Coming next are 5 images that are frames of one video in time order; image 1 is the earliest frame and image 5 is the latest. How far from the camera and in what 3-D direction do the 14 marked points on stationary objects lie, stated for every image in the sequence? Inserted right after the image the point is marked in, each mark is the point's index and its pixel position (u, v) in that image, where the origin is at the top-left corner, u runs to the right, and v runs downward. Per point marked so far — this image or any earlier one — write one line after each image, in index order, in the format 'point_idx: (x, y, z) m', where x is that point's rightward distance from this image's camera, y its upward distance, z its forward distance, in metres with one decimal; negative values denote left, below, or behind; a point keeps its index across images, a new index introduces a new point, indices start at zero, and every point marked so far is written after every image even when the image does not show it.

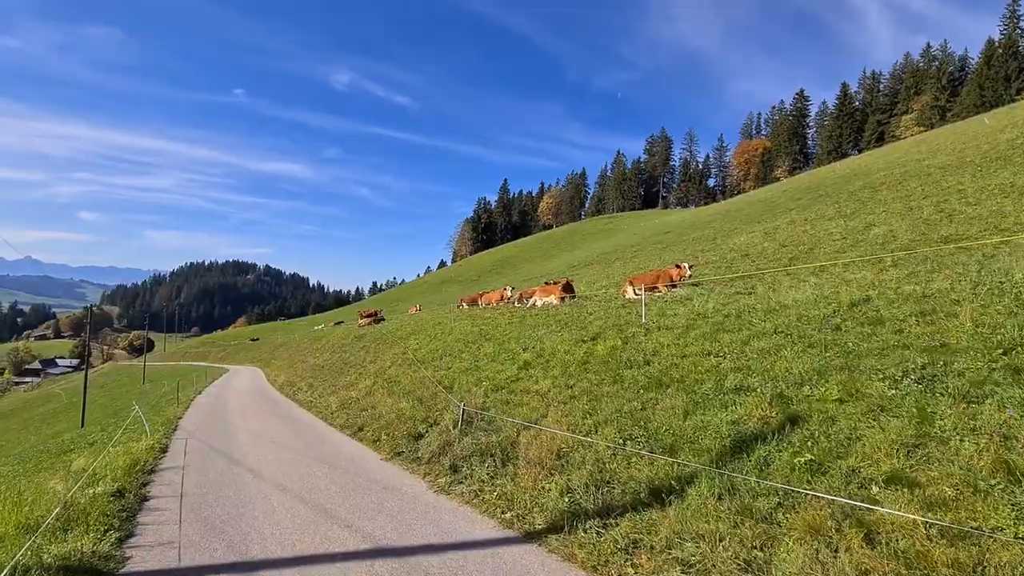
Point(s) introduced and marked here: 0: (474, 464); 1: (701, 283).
0: (-0.6, -3.0, +8.6) m
1: (+7.4, +0.2, +19.8) m
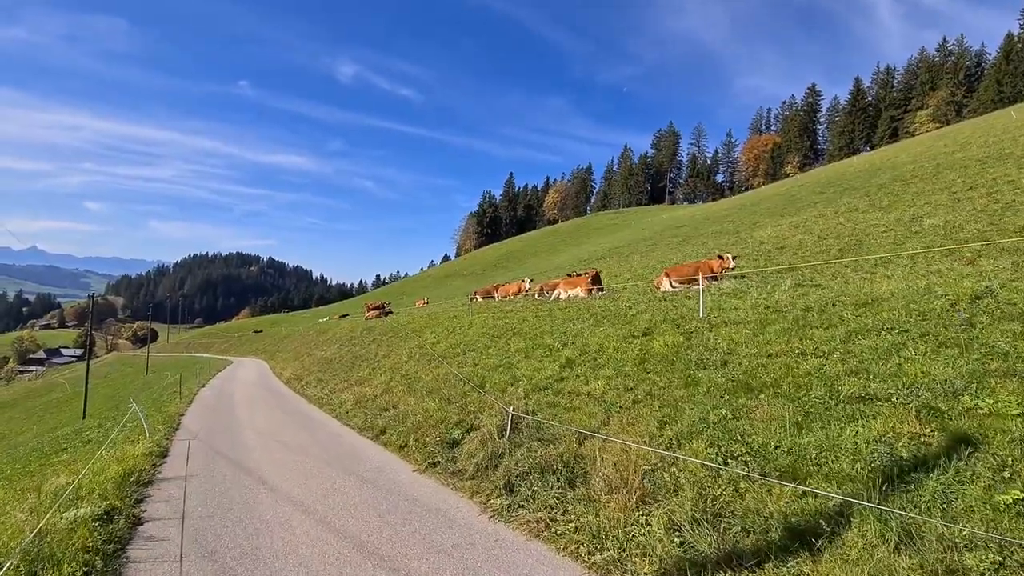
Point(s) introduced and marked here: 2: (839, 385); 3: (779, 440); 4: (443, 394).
0: (+0.3, -2.8, +7.1) m
1: (+8.5, +0.5, +18.2) m
2: (+4.6, -1.4, +7.2) m
3: (+3.5, -2.0, +6.5) m
4: (-1.9, -2.9, +13.8) m
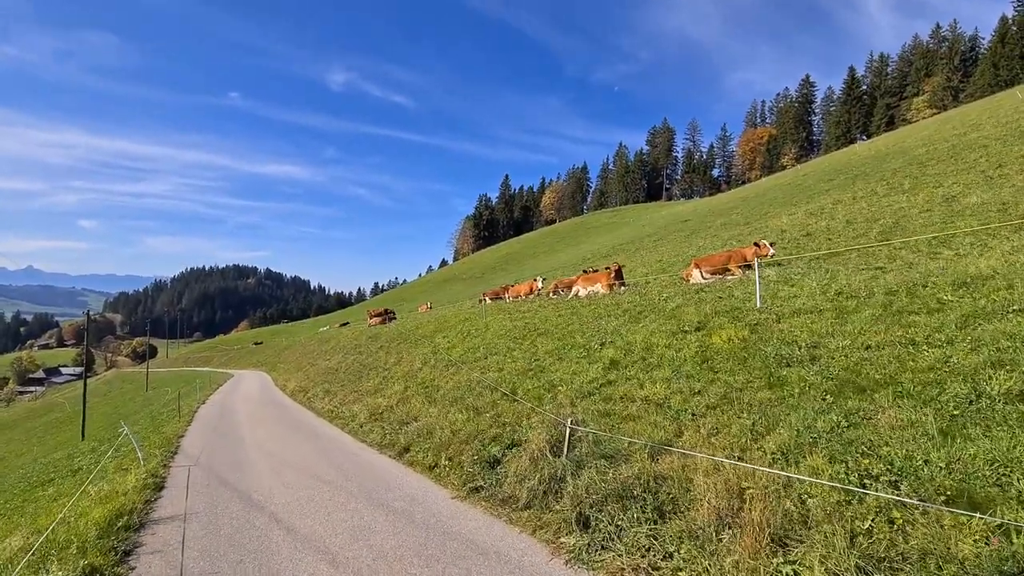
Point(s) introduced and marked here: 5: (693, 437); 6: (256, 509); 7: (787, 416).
0: (+1.2, -2.6, +5.8) m
1: (+9.2, +0.9, +16.9) m
2: (+5.4, -1.1, +5.8) m
3: (+4.3, -1.7, +5.2) m
4: (-1.0, -2.8, +12.4) m
5: (+2.6, -2.1, +7.2) m
6: (-3.9, -3.4, +7.8) m
7: (+3.6, -1.7, +6.7) m
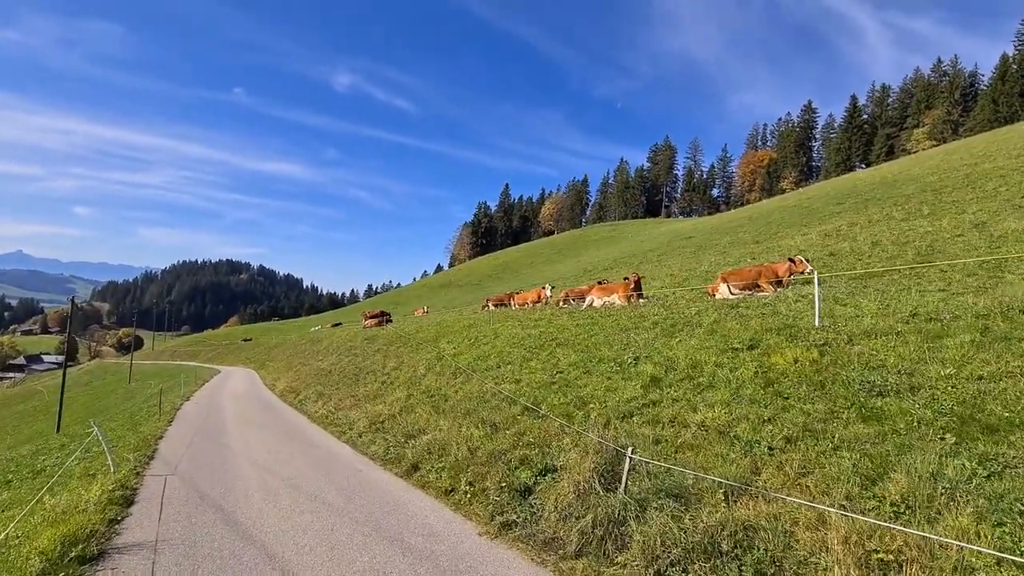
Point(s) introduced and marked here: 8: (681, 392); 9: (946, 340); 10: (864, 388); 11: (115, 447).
0: (+1.7, -2.6, +4.6) m
1: (+9.7, +0.2, +15.9) m
2: (+6.1, -1.3, +4.7) m
3: (+4.9, -1.9, +4.0) m
4: (-0.6, -2.9, +11.2) m
5: (+3.1, -2.2, +6.0) m
6: (-3.4, -3.2, +6.5) m
7: (+4.2, -1.9, +5.5) m
8: (+3.0, -1.8, +8.9) m
9: (+6.5, -0.8, +7.6) m
10: (+4.9, -1.4, +6.9) m
11: (-9.6, -3.8, +12.3) m
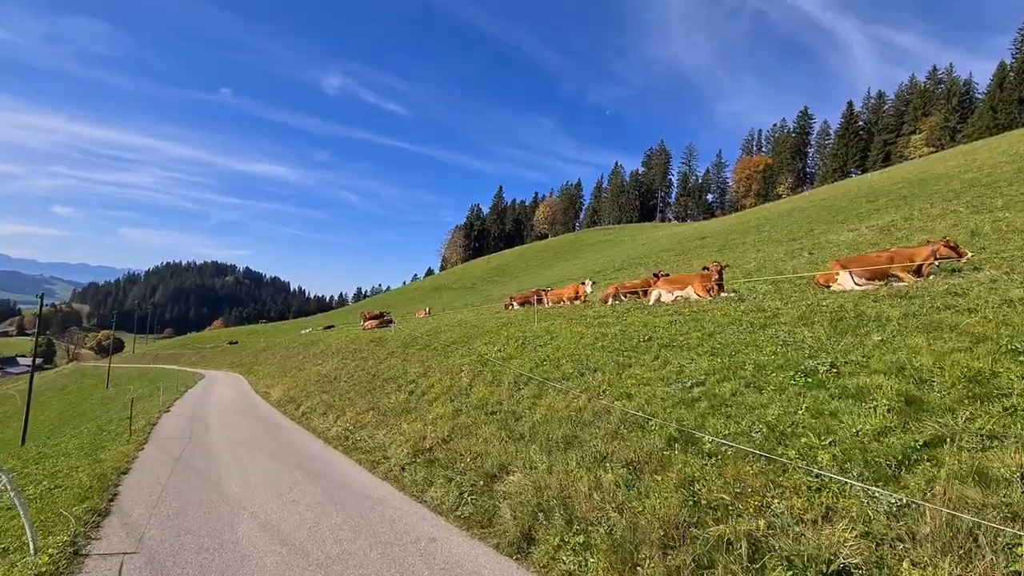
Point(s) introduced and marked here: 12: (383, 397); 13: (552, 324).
0: (+3.9, -2.2, +1.0) m
1: (+11.7, +0.5, +12.5) m
2: (+8.3, -0.9, +1.2) m
3: (+7.1, -1.4, +0.6) m
4: (+1.5, -2.5, +7.6) m
5: (+5.3, -1.8, +2.4) m
6: (-1.3, -2.7, +2.8) m
7: (+6.4, -1.4, +2.0) m
8: (+5.1, -1.4, +5.3) m
9: (+8.7, -0.4, +4.2) m
10: (+7.0, -1.0, +3.5) m
11: (-7.6, -3.4, +8.4) m
12: (-4.3, -3.6, +16.9) m
13: (+1.5, -1.2, +18.0) m
